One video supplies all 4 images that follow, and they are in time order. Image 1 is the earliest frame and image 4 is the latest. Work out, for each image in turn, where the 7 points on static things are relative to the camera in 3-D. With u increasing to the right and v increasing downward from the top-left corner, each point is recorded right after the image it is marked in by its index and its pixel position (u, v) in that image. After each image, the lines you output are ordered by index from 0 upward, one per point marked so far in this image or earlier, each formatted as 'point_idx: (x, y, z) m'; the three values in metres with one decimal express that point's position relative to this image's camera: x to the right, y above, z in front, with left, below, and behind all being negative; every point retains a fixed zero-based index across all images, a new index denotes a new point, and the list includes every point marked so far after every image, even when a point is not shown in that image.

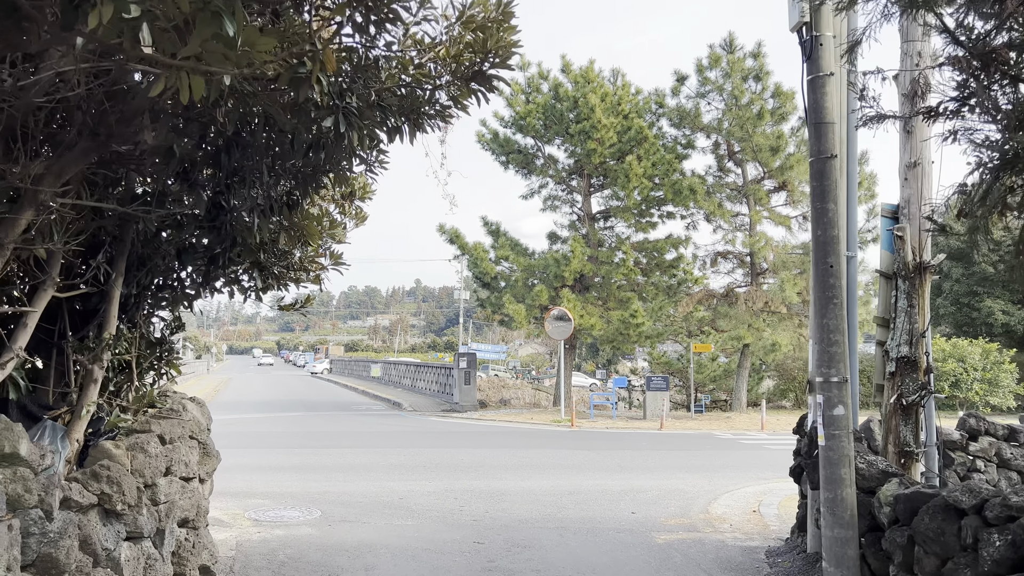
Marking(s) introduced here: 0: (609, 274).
0: (+2.4, +0.4, +19.6) m
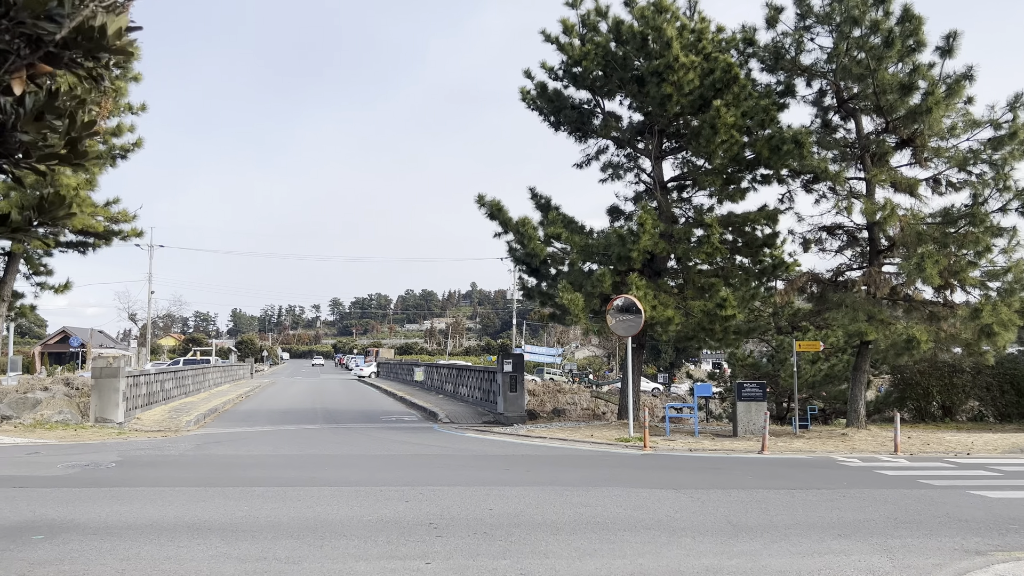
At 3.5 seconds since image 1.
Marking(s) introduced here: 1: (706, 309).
0: (+3.5, +0.7, +15.8) m
1: (+3.8, -0.4, +15.5) m
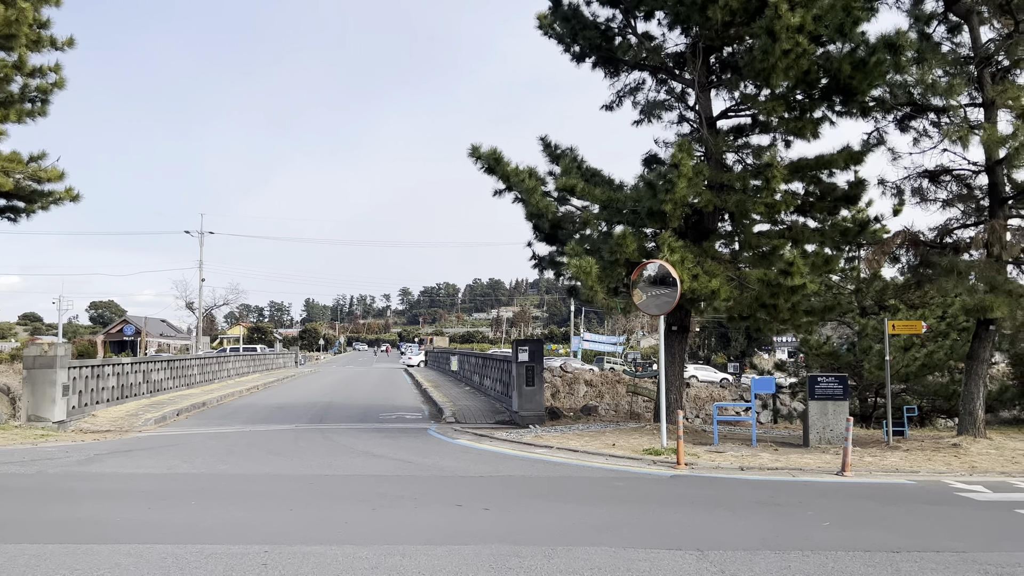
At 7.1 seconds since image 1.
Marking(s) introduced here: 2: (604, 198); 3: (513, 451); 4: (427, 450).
0: (+3.5, +1.2, +12.1) m
1: (+3.8, +0.1, +11.8) m
2: (+1.5, +1.4, +12.6) m
3: (0.0, -2.3, +11.6) m
4: (-1.3, -2.4, +11.9) m
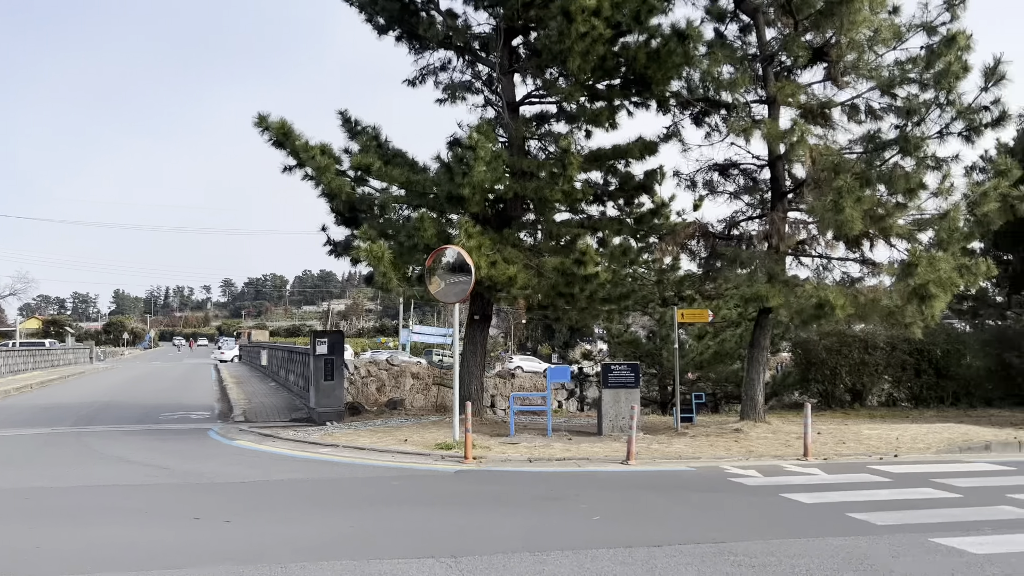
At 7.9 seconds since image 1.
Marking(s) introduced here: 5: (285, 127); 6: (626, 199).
0: (+0.4, +1.4, +11.9) m
1: (+0.8, +0.3, +11.6) m
2: (-1.7, +1.6, +11.9) m
3: (-2.9, -2.2, +10.6) m
4: (-4.2, -2.2, +10.7) m
5: (-3.4, +2.4, +12.0) m
6: (+1.8, +1.4, +12.7) m
